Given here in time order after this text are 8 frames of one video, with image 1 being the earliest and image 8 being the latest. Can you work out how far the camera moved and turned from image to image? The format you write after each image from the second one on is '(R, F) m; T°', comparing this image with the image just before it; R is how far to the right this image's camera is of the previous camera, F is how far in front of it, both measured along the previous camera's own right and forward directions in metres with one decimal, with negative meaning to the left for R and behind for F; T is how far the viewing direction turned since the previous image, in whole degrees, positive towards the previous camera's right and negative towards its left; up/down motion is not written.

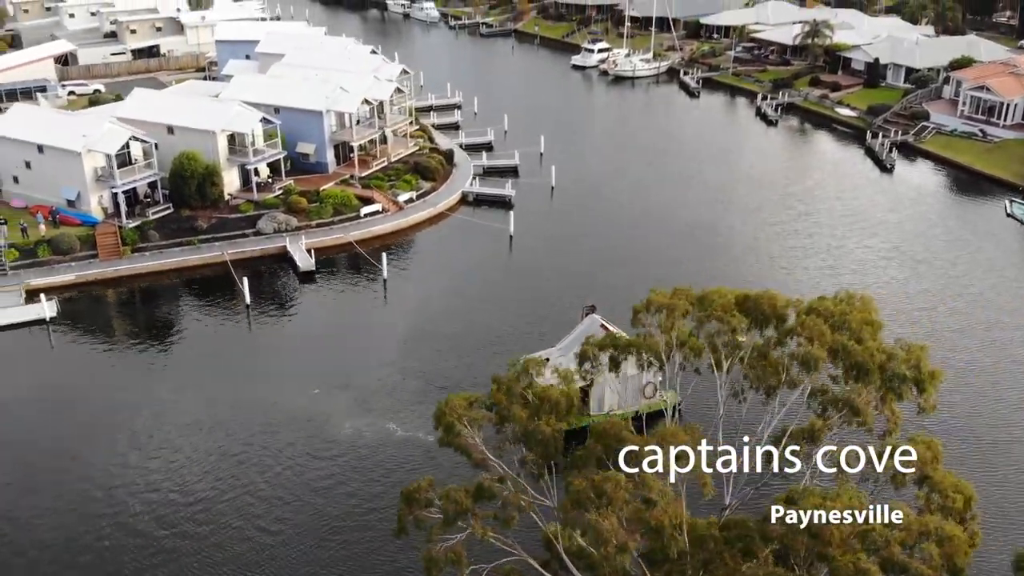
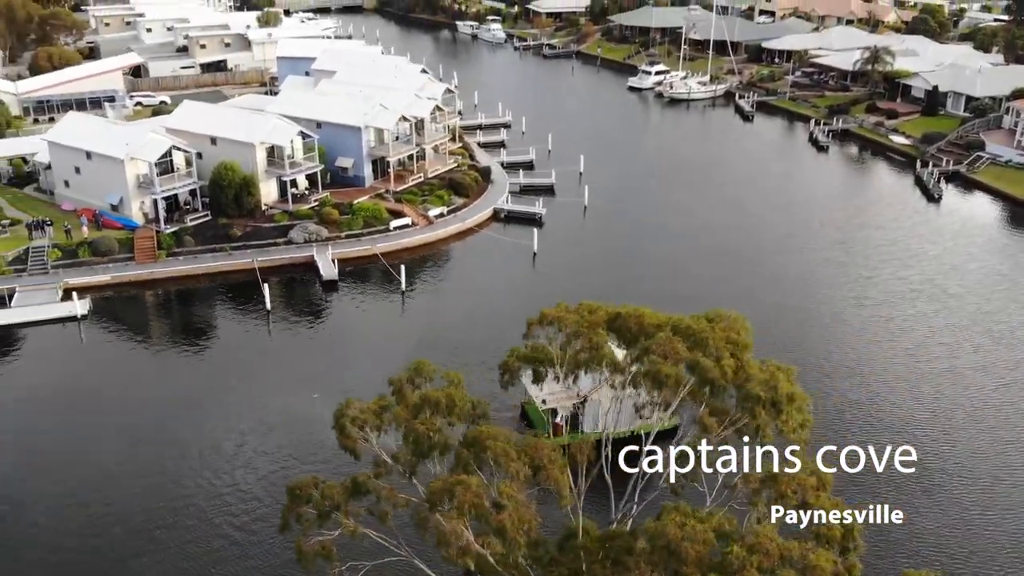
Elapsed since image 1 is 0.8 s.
(+2.9, -0.3) m; -5°
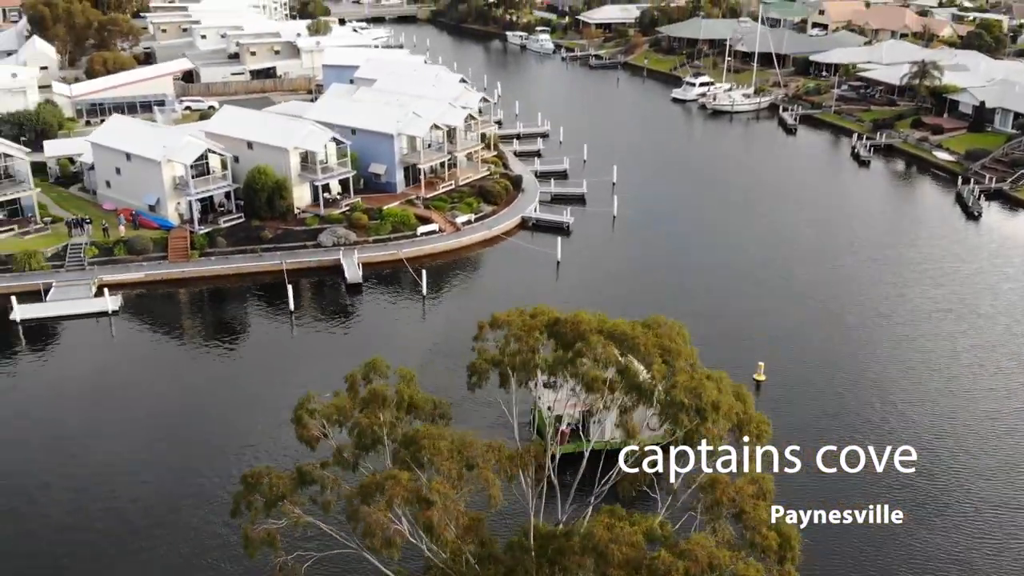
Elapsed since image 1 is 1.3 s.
(+1.7, -0.3) m; -3°
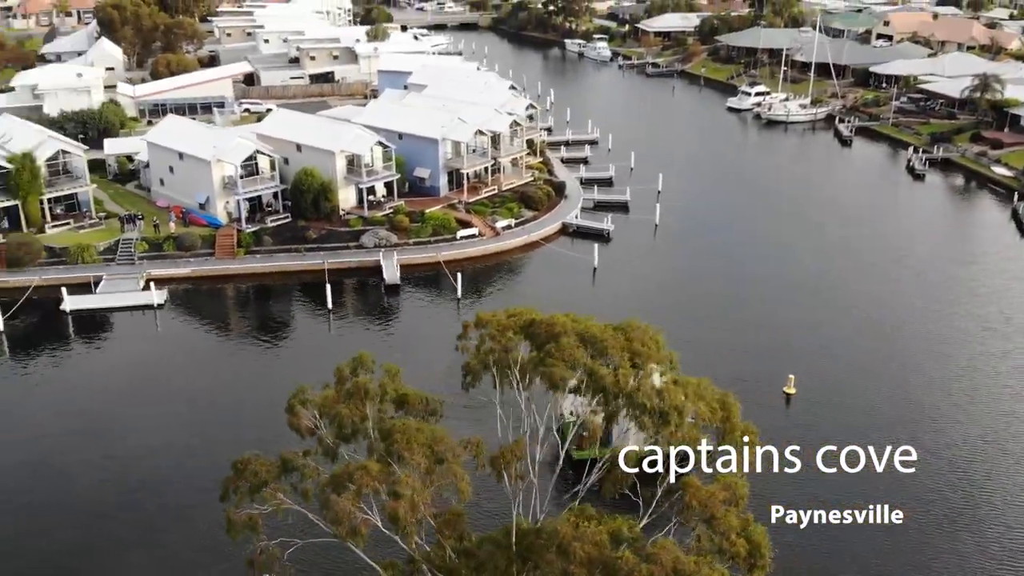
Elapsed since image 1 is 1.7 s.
(+1.3, -0.3) m; -4°
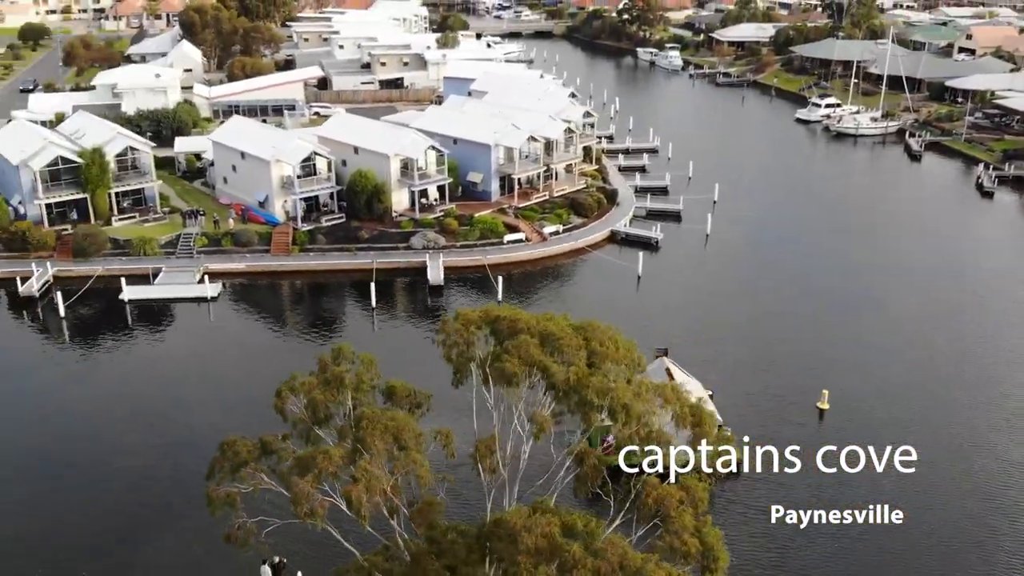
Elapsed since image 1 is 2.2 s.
(+1.7, -0.4) m; -5°
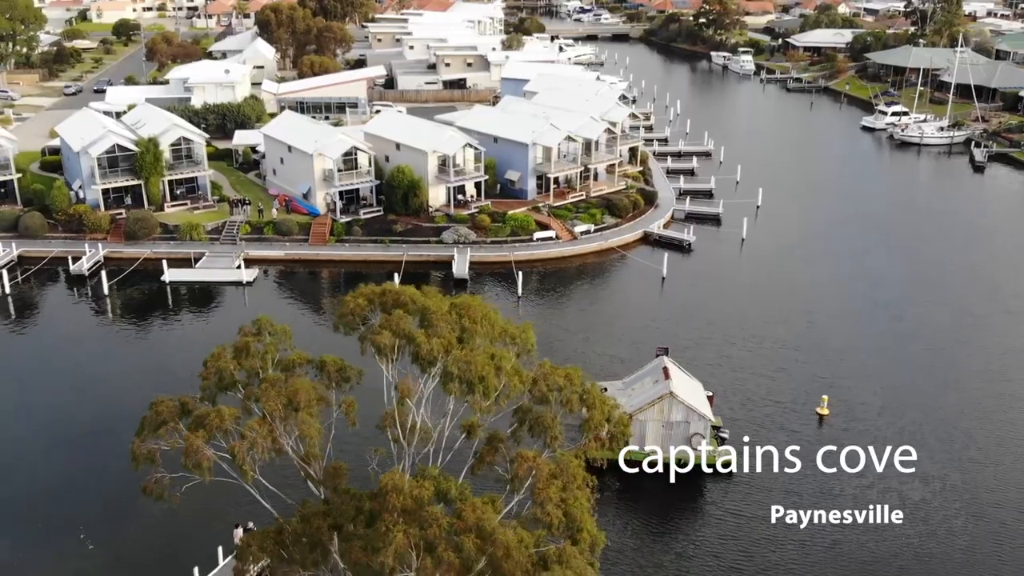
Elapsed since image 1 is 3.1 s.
(+3.3, -0.8) m; -5°
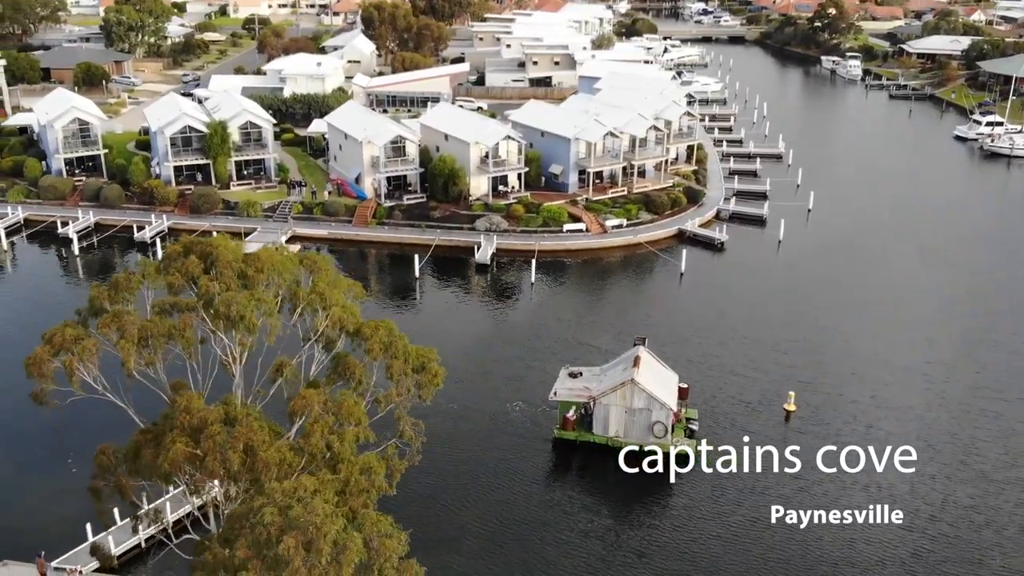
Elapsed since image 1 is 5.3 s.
(+6.4, -1.3) m; -9°
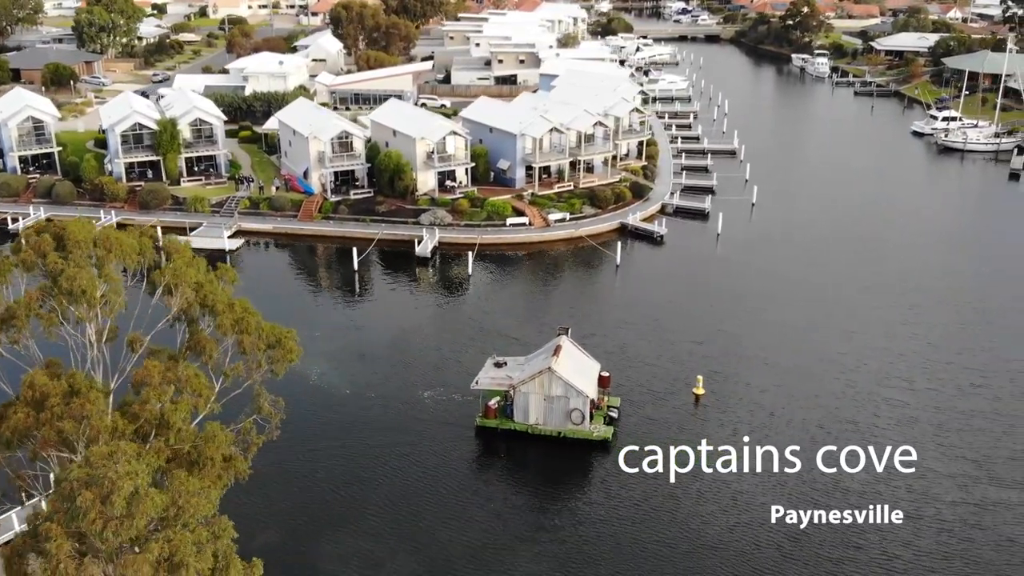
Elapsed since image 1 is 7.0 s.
(+3.2, -0.7) m; 0°
